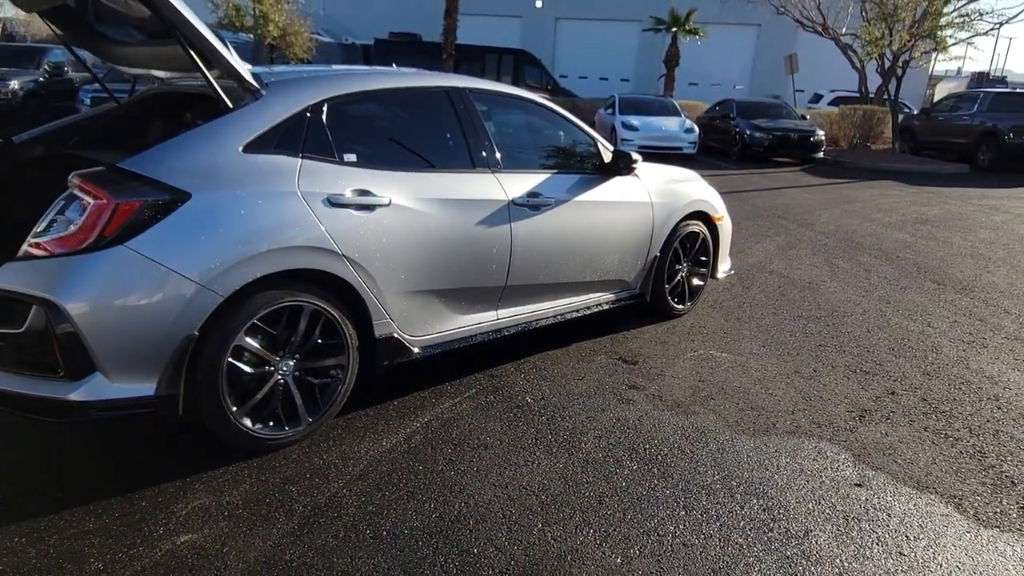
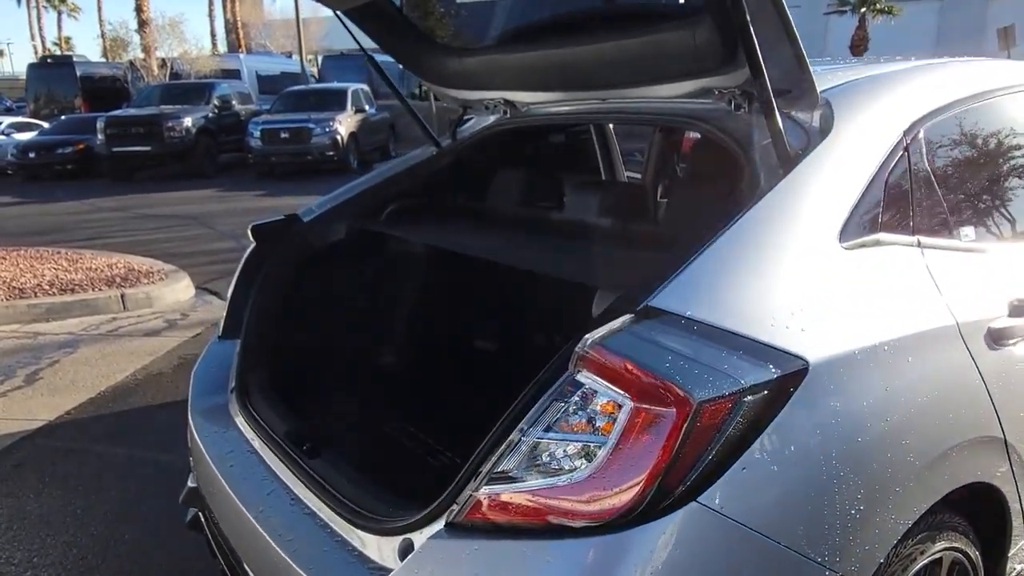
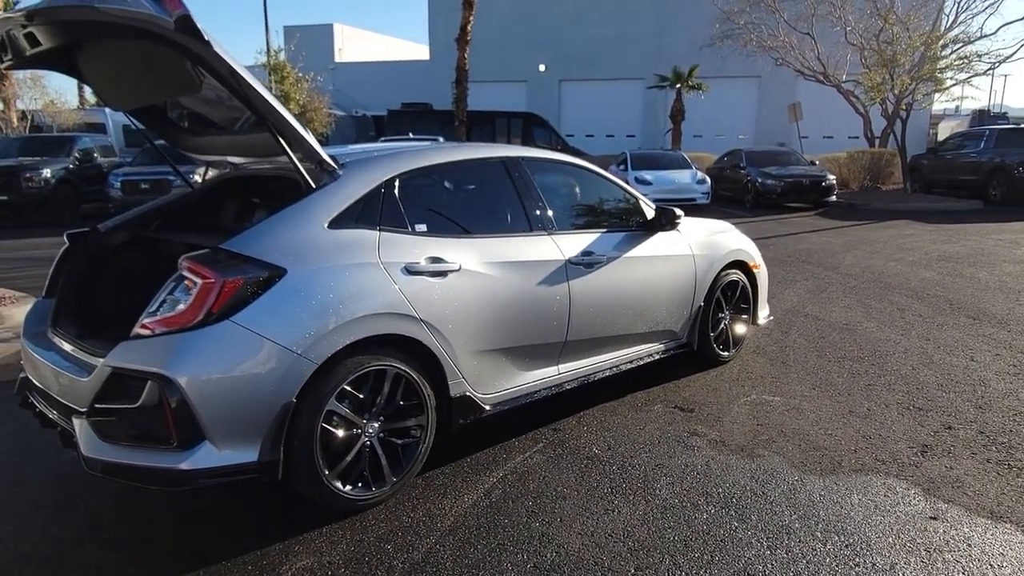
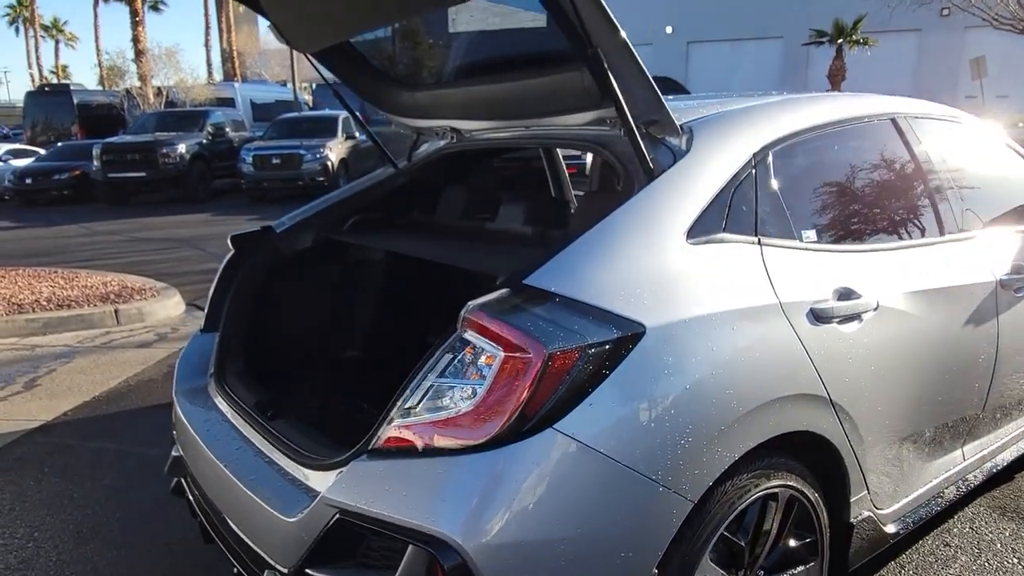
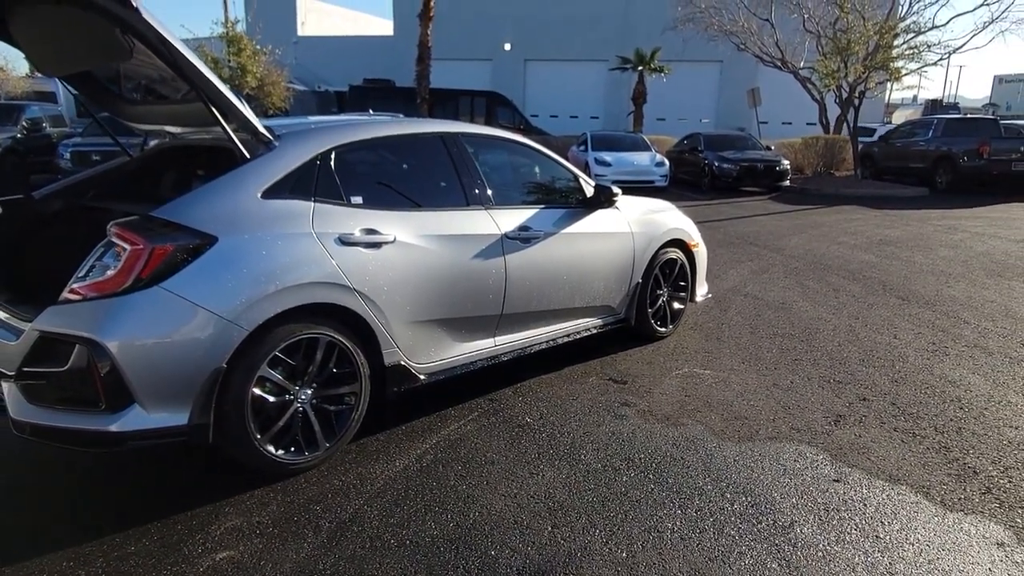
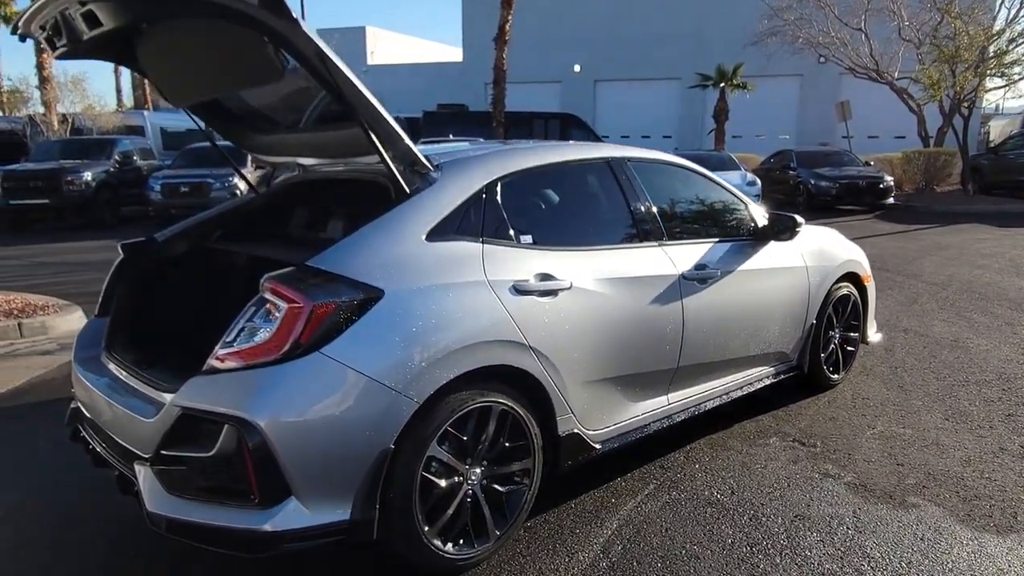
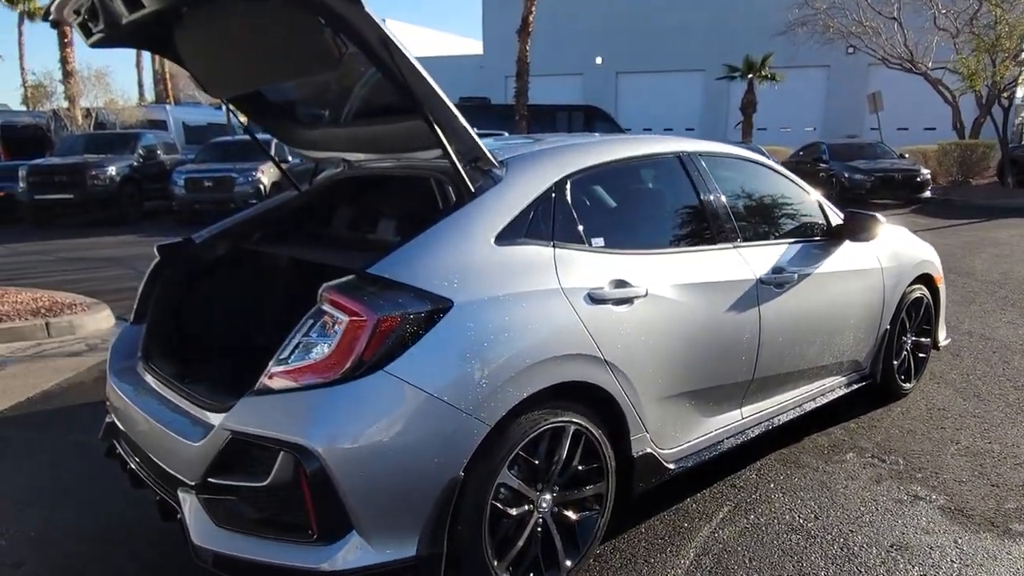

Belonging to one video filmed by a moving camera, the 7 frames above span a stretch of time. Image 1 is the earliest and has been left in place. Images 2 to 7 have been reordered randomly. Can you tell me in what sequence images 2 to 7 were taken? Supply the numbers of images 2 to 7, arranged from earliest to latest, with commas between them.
5, 3, 6, 7, 4, 2
